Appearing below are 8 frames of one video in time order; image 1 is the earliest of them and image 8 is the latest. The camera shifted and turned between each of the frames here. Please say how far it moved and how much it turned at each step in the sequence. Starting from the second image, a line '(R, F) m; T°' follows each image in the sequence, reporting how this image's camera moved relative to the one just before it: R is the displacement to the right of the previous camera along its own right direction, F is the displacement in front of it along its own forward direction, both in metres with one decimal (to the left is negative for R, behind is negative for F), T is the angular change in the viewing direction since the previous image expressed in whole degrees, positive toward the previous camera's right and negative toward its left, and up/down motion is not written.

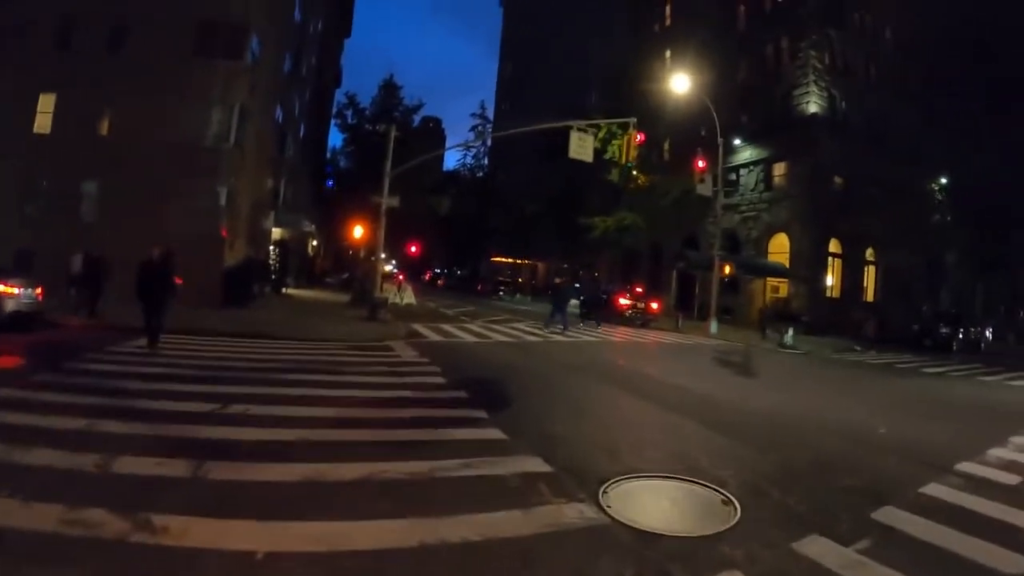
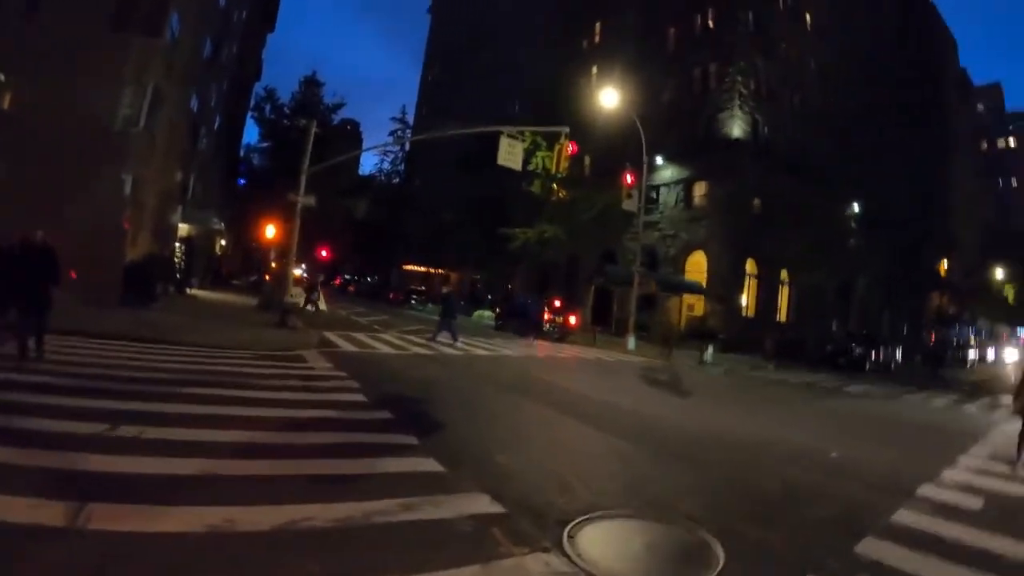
(-0.3, +0.9) m; +6°
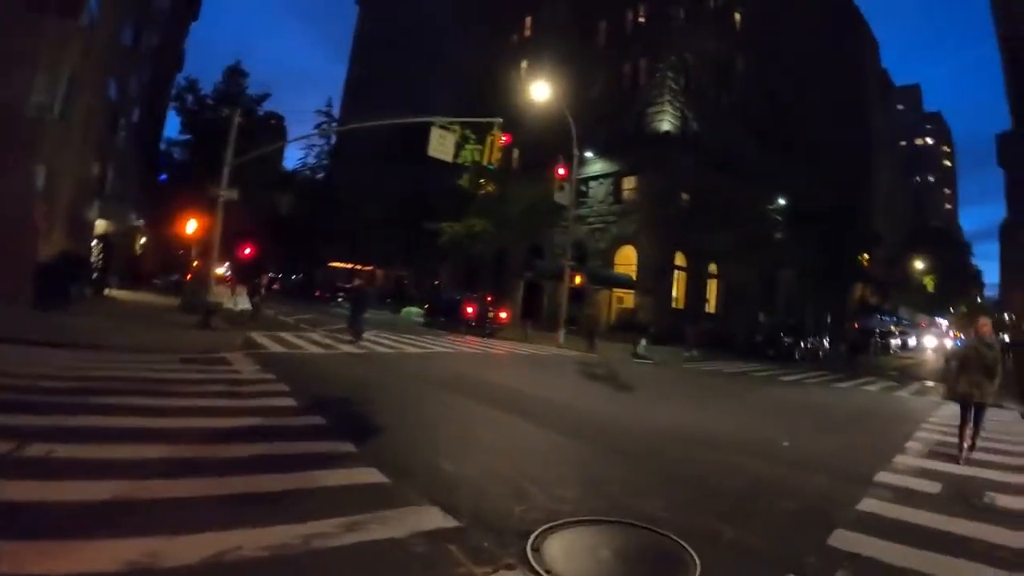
(-0.2, +0.6) m; +5°
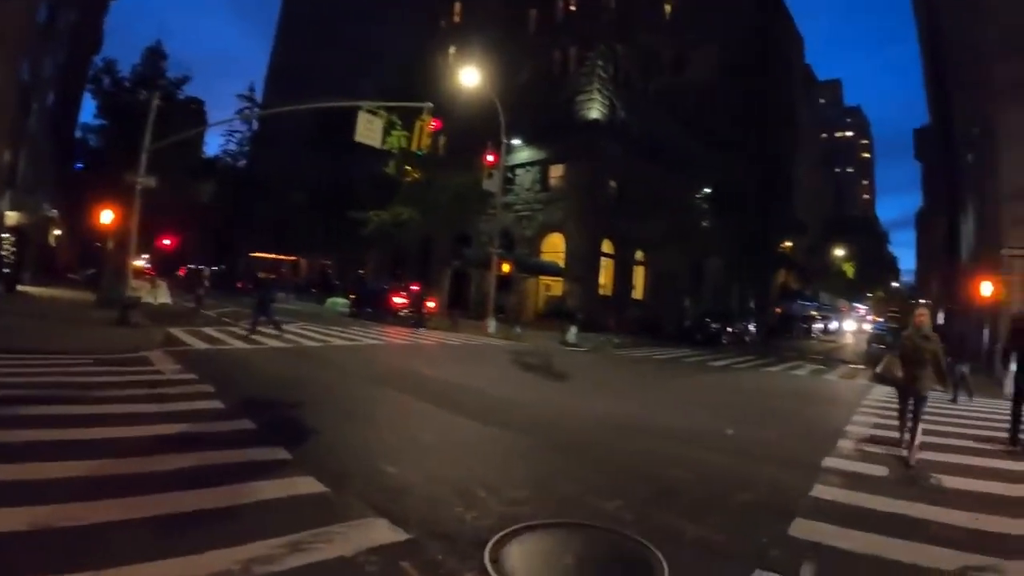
(-0.2, +0.4) m; +5°
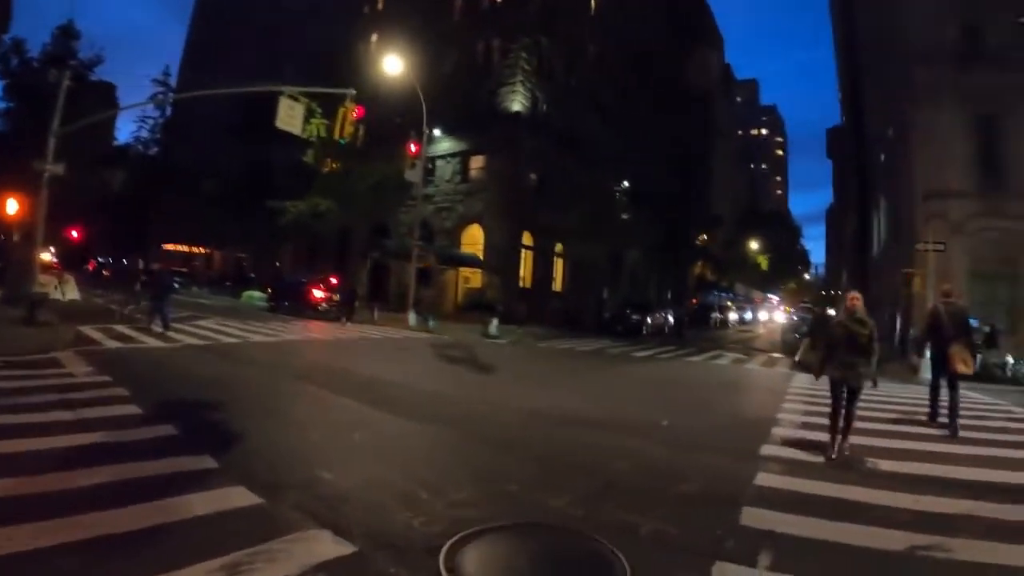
(-0.2, +0.3) m; +6°
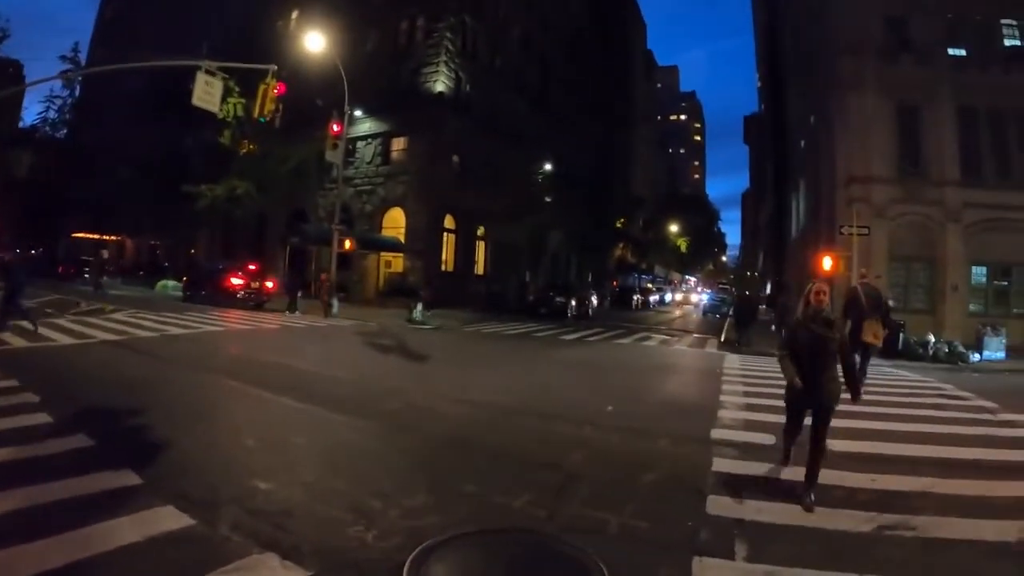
(-0.3, +0.4) m; +6°
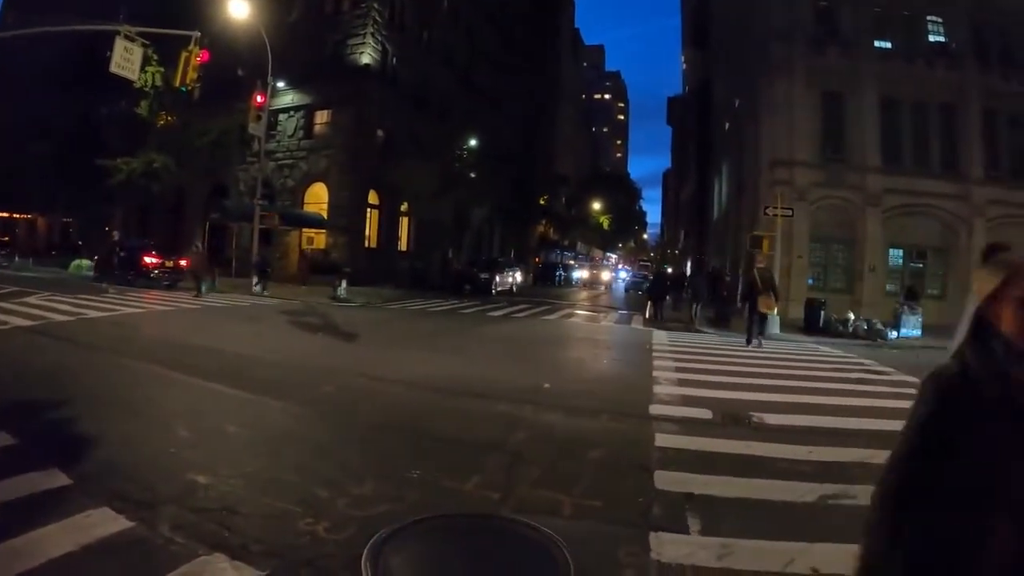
(-0.2, +0.2) m; +6°
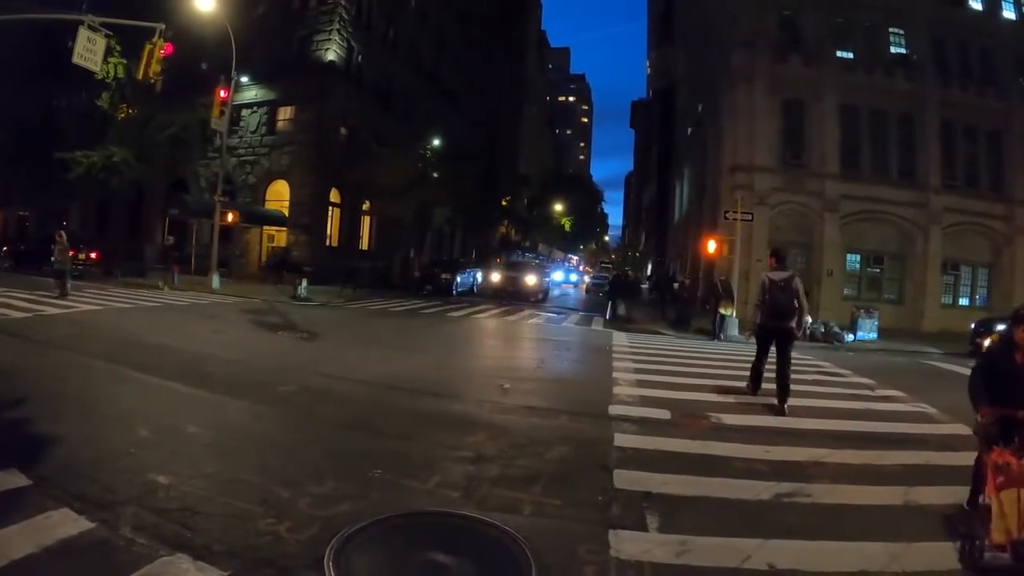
(0.0, -0.1) m; +3°
